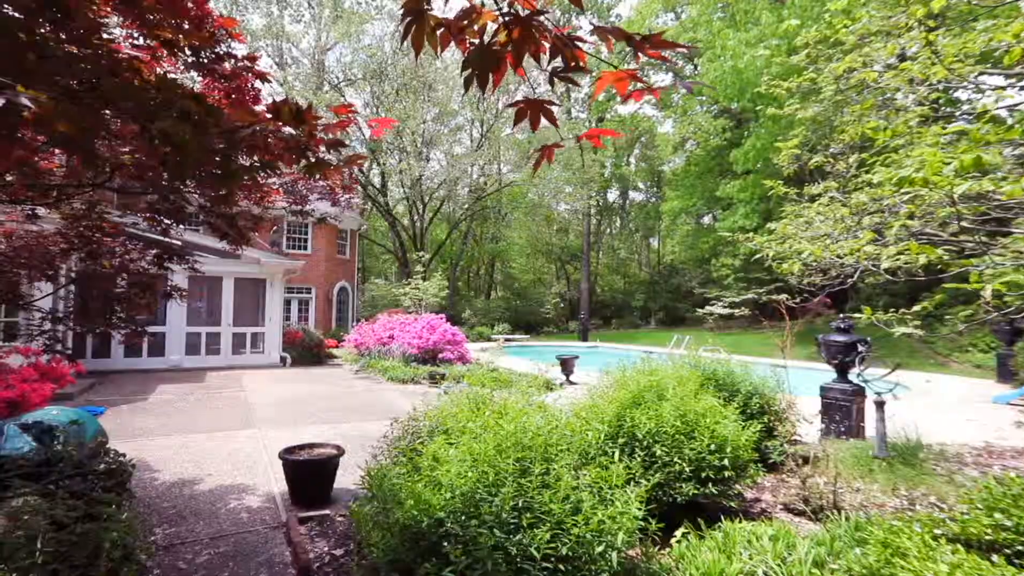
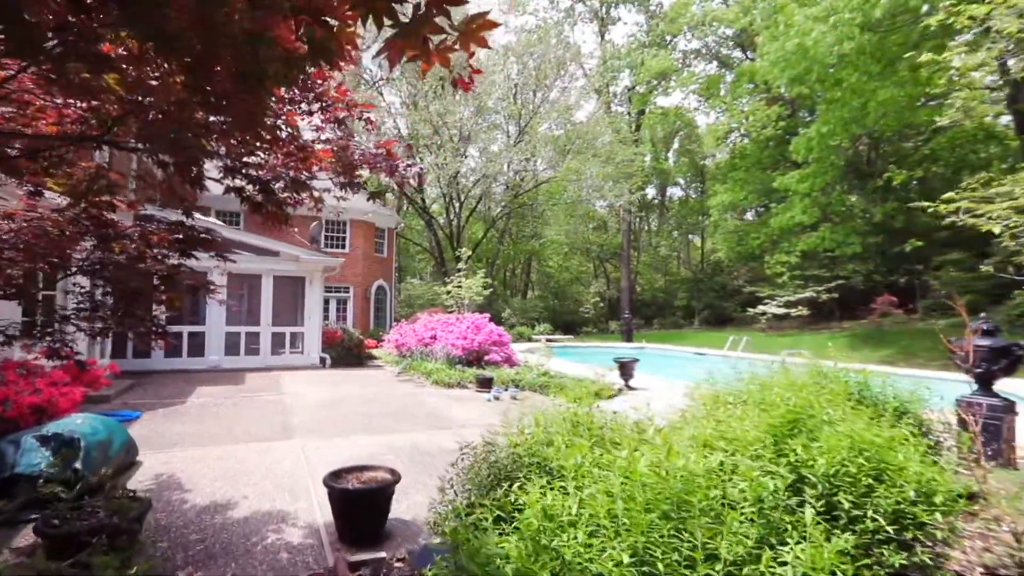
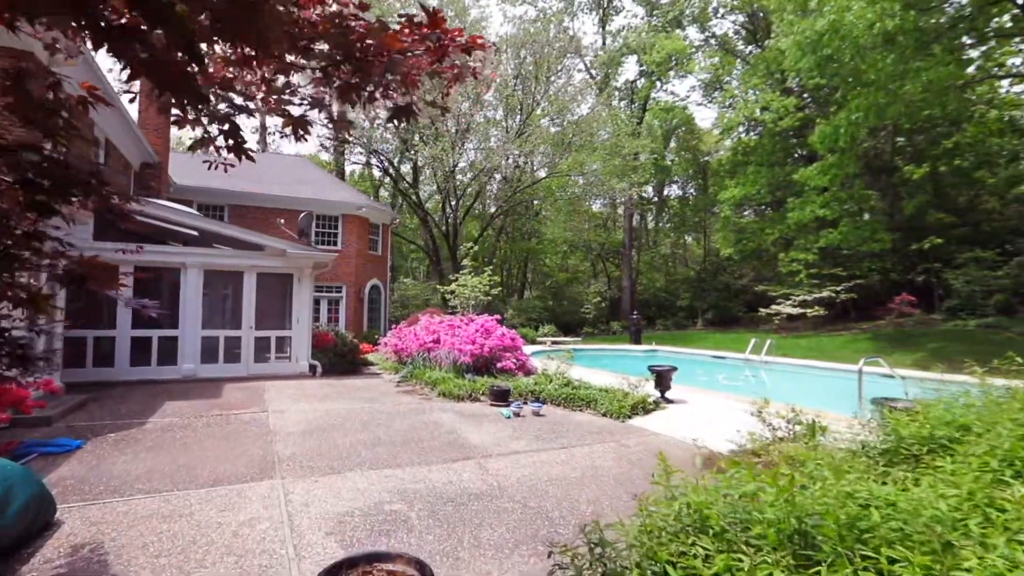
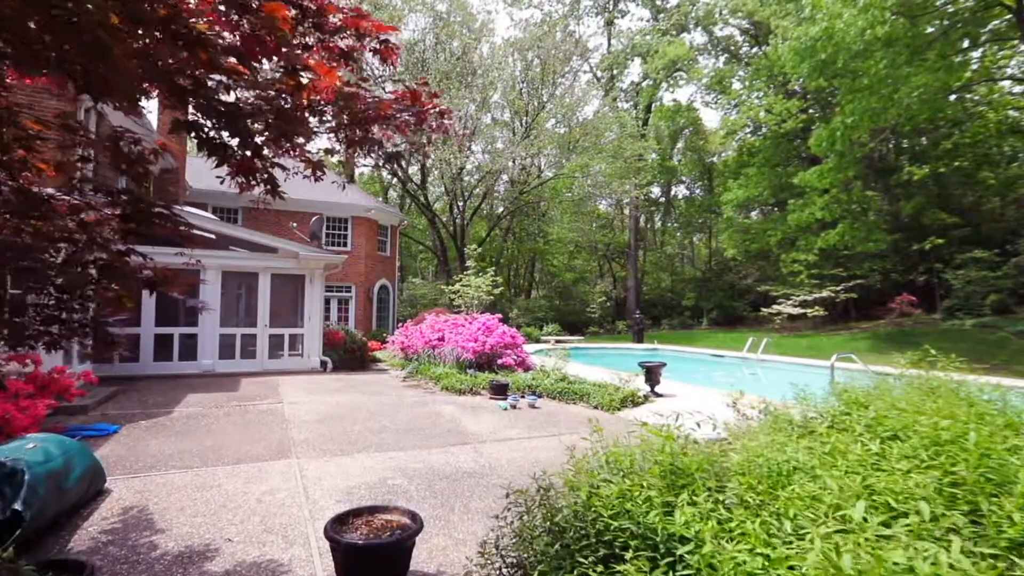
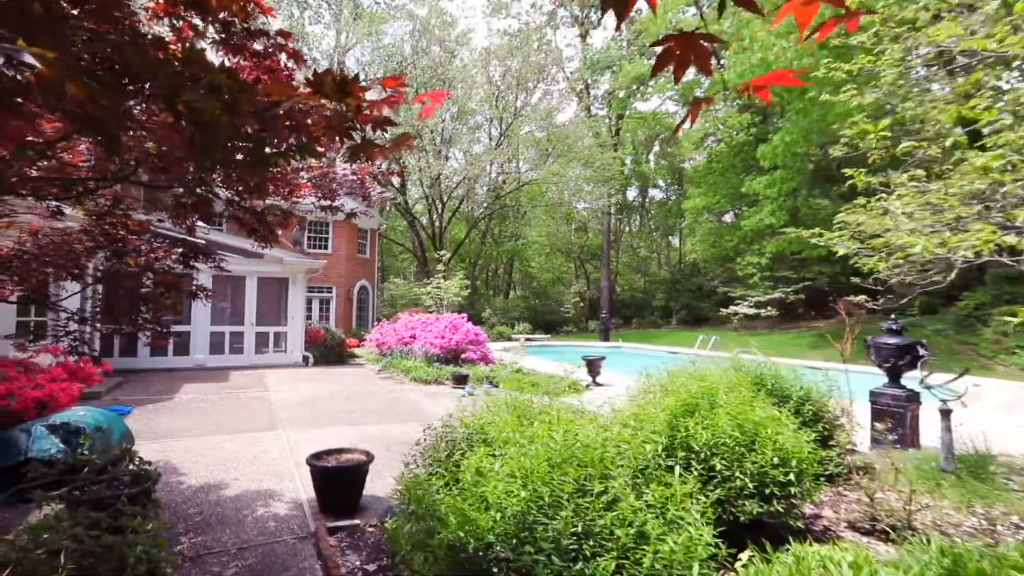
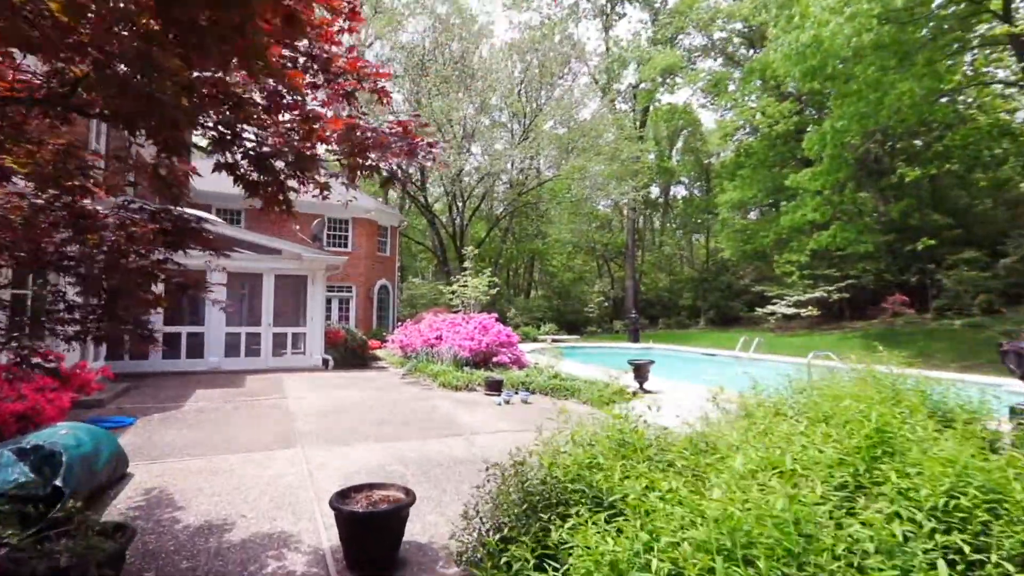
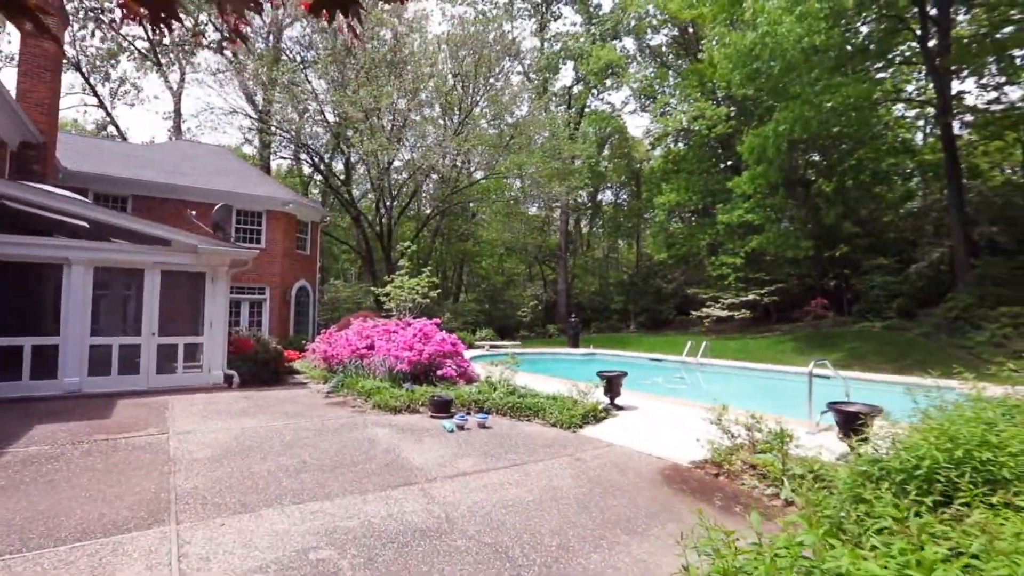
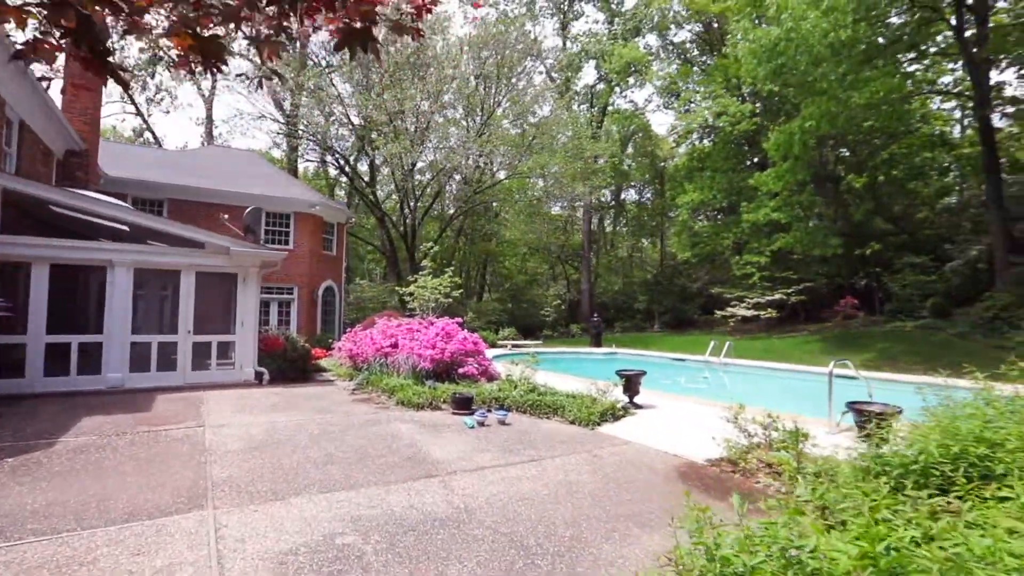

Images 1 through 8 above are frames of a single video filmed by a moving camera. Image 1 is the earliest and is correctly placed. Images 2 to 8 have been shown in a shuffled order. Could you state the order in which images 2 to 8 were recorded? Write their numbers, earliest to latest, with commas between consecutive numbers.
5, 2, 6, 4, 3, 8, 7
